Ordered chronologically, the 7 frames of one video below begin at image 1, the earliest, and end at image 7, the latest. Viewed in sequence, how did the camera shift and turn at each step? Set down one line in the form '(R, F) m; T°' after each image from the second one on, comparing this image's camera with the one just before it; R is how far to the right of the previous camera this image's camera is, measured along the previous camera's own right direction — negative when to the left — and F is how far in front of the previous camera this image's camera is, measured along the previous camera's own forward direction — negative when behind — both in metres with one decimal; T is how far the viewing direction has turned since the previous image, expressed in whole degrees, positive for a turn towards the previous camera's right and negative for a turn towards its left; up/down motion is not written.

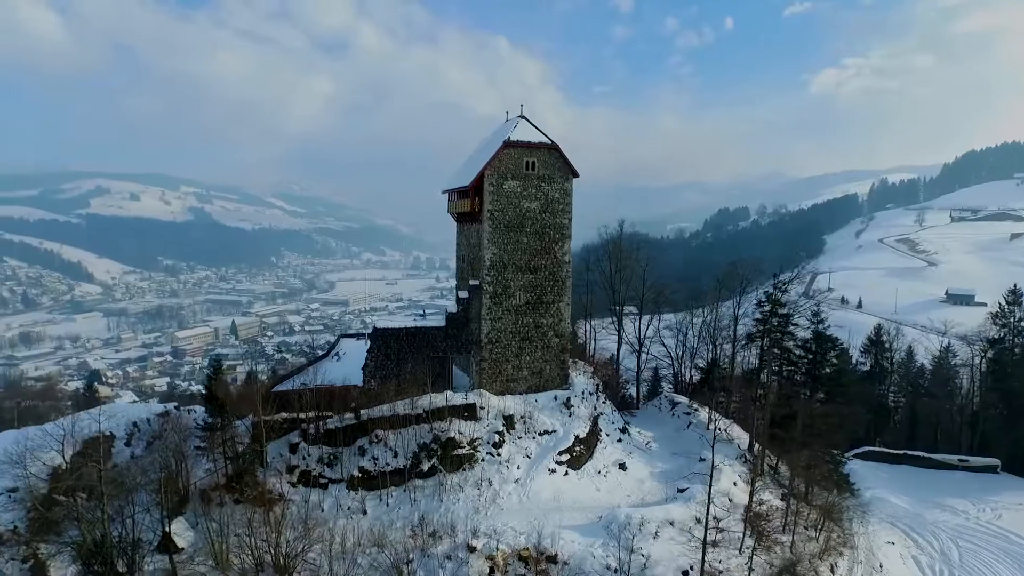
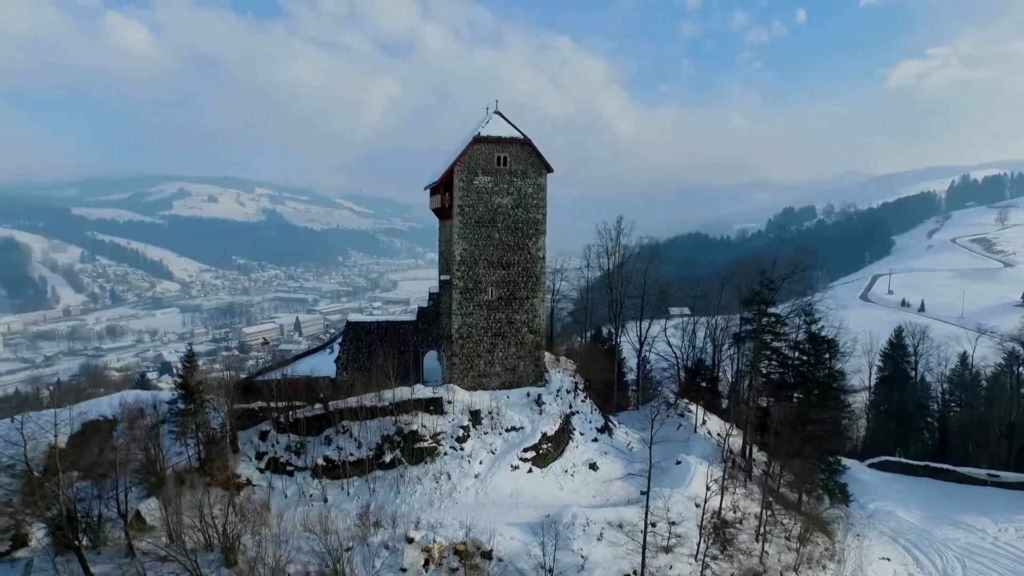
(+3.6, +0.3) m; -6°
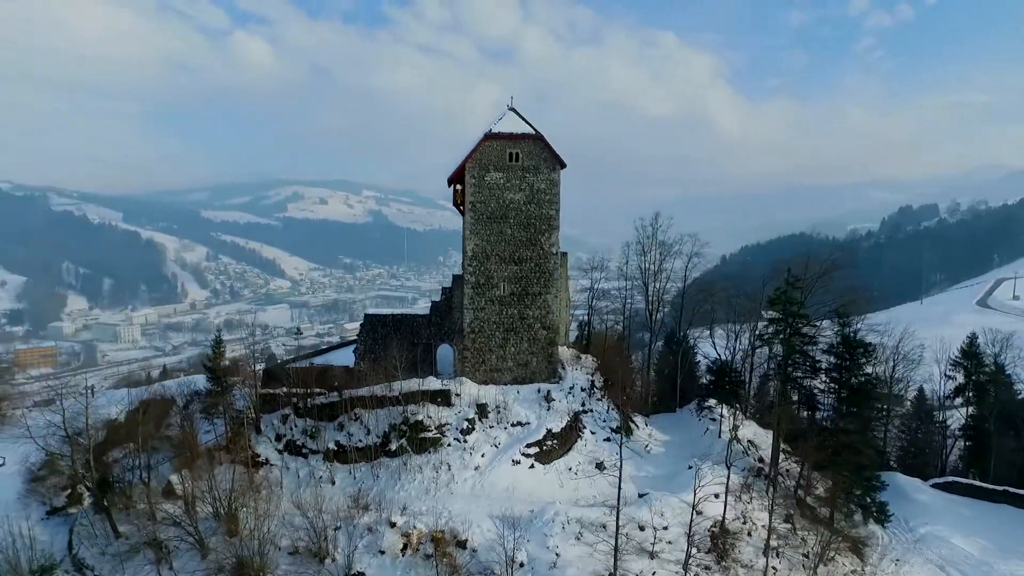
(+3.4, +0.2) m; -9°
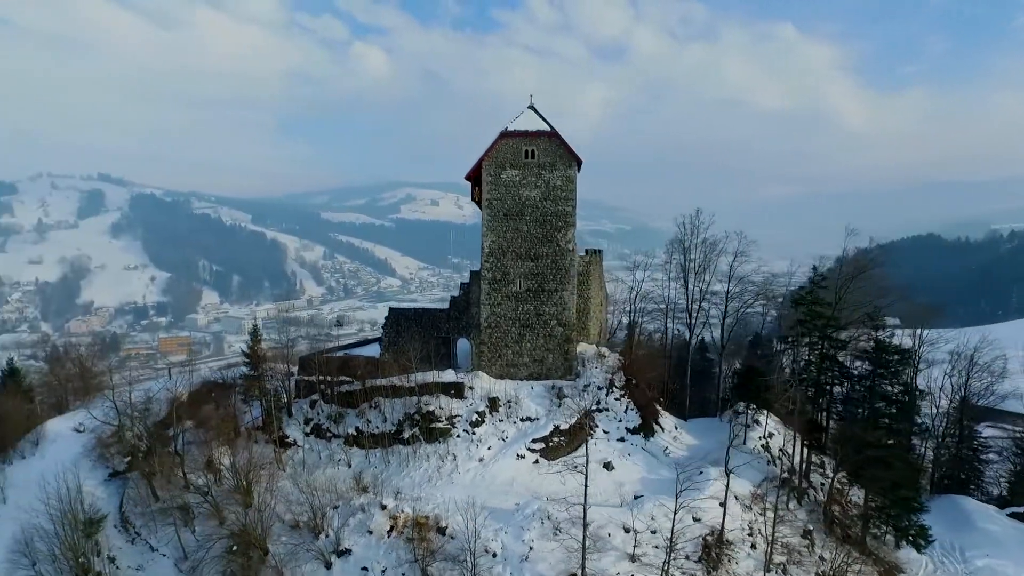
(+3.7, +0.1) m; -10°
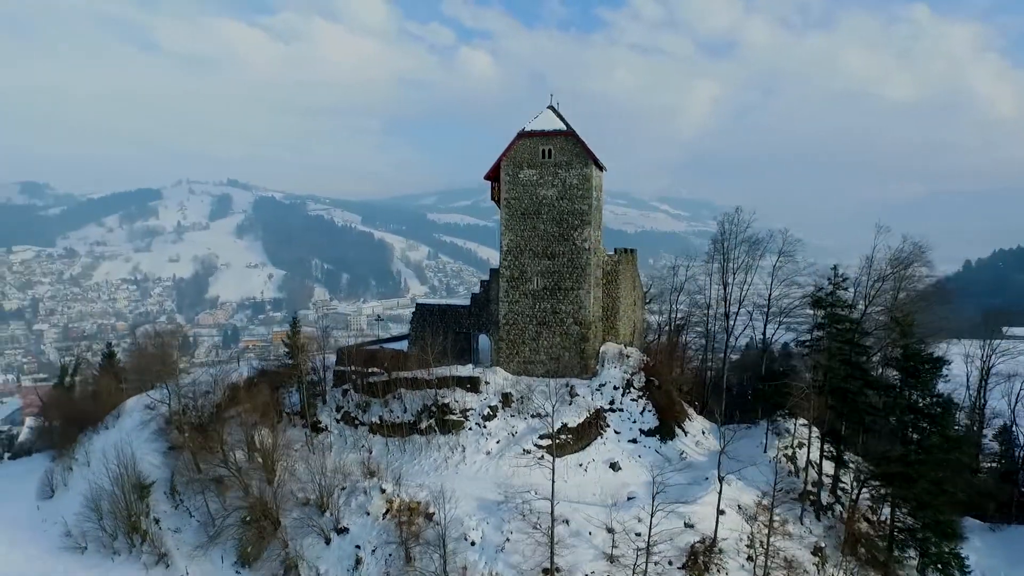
(+3.5, -0.1) m; -9°
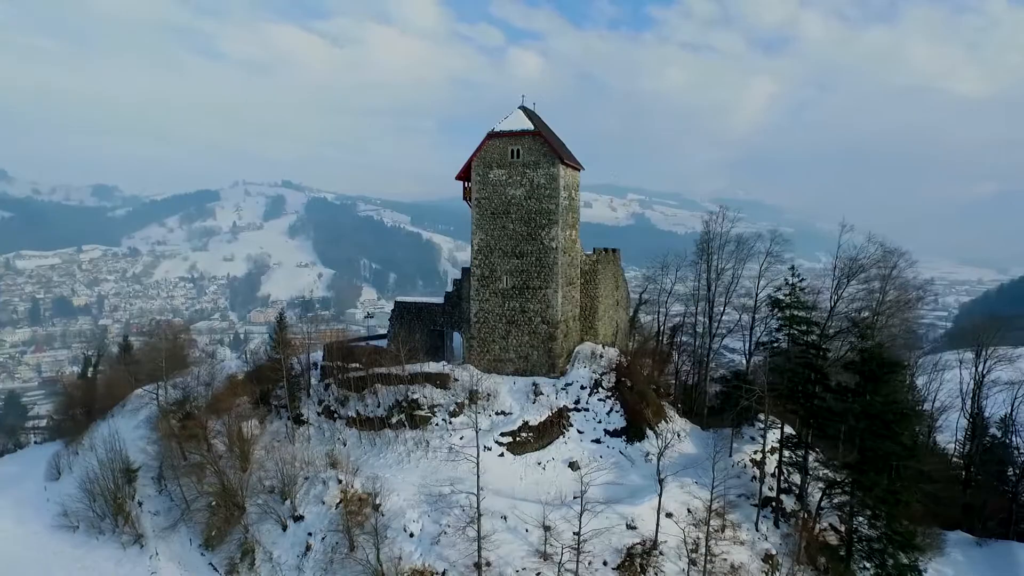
(+3.3, -0.1) m; -5°
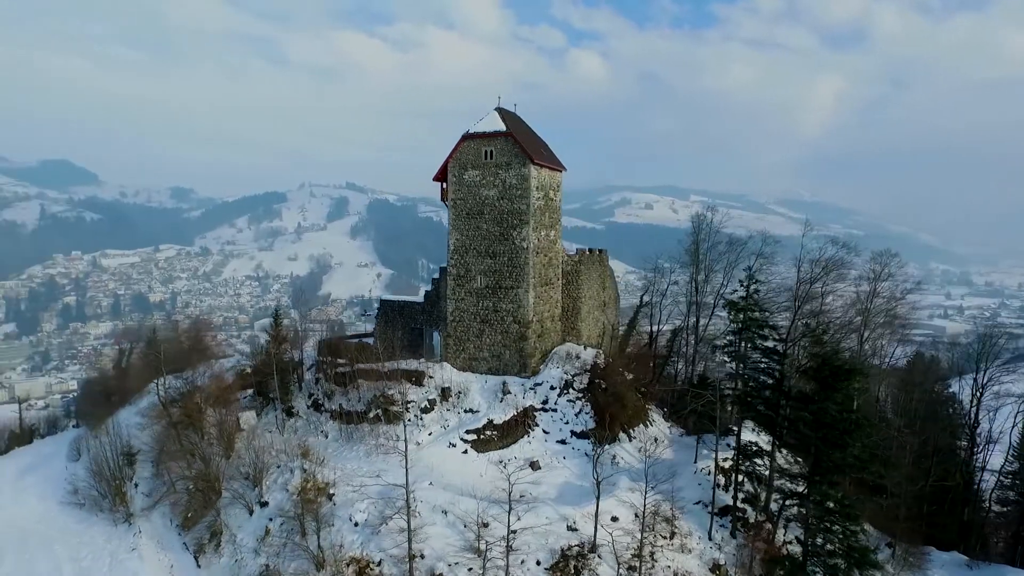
(+3.7, 0.0) m; -6°
